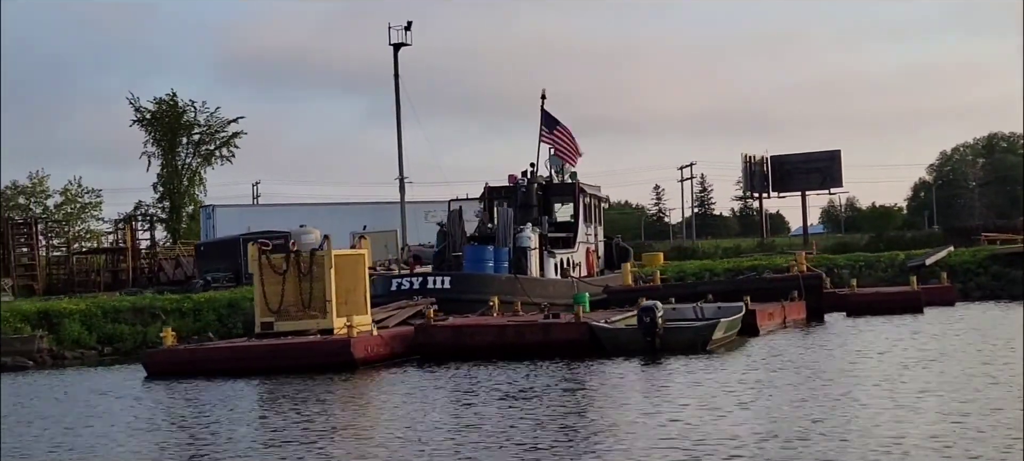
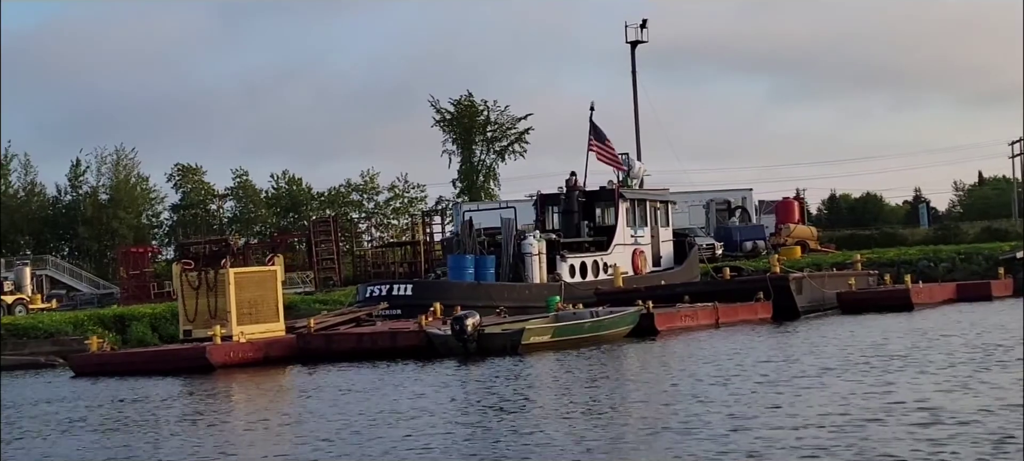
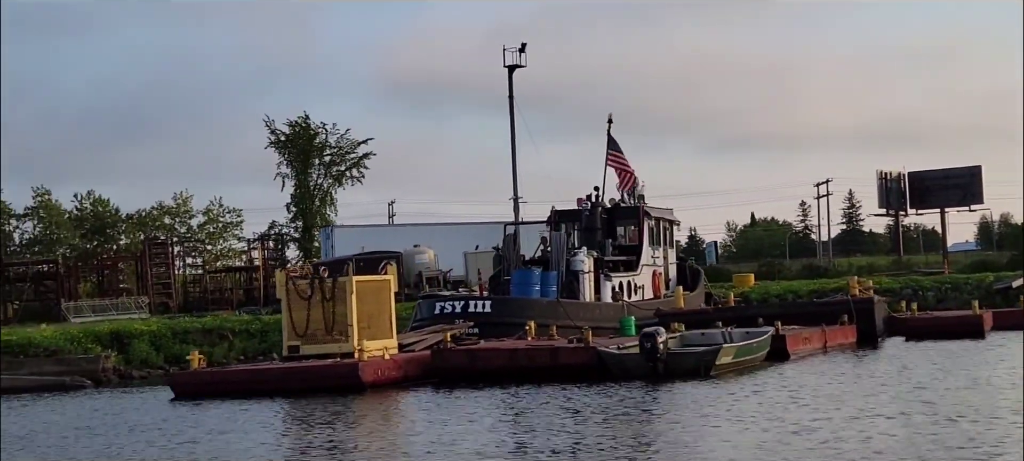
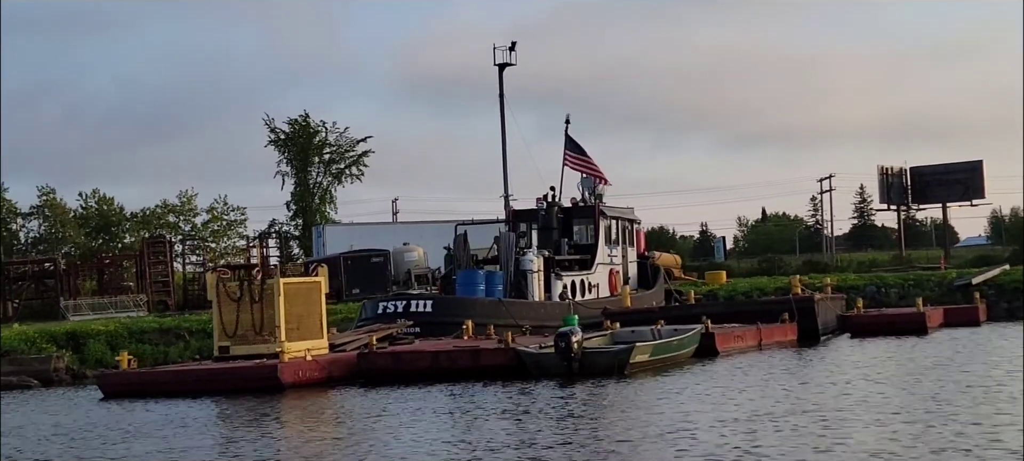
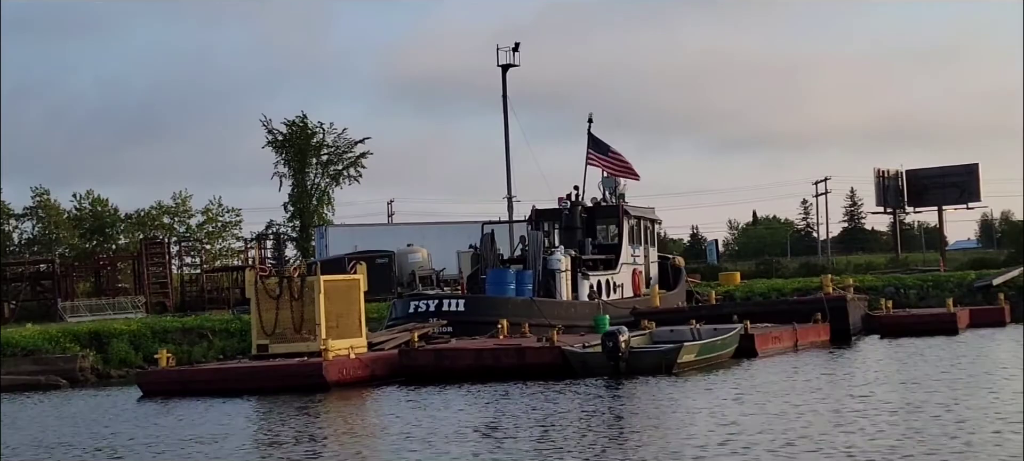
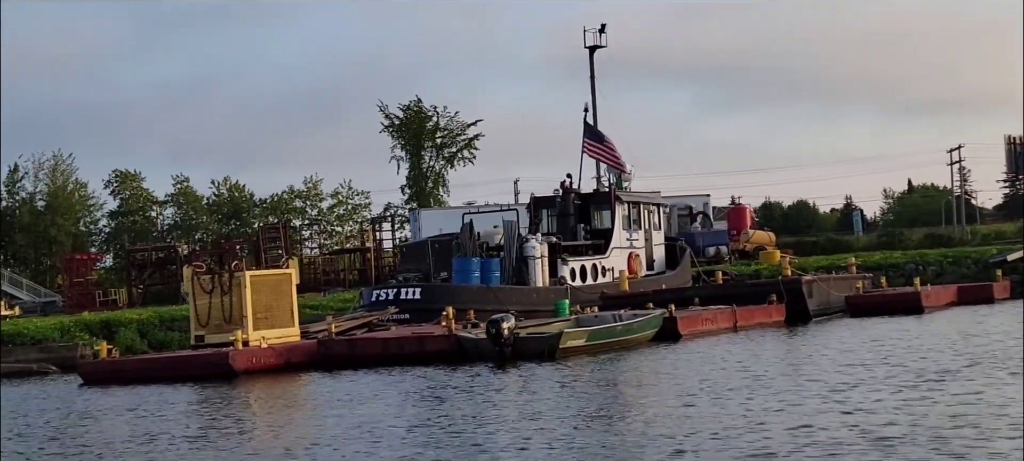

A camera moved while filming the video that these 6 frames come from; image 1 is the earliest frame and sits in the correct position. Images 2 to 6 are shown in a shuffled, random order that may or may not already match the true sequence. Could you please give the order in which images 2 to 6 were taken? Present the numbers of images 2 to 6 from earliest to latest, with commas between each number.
3, 5, 4, 6, 2
